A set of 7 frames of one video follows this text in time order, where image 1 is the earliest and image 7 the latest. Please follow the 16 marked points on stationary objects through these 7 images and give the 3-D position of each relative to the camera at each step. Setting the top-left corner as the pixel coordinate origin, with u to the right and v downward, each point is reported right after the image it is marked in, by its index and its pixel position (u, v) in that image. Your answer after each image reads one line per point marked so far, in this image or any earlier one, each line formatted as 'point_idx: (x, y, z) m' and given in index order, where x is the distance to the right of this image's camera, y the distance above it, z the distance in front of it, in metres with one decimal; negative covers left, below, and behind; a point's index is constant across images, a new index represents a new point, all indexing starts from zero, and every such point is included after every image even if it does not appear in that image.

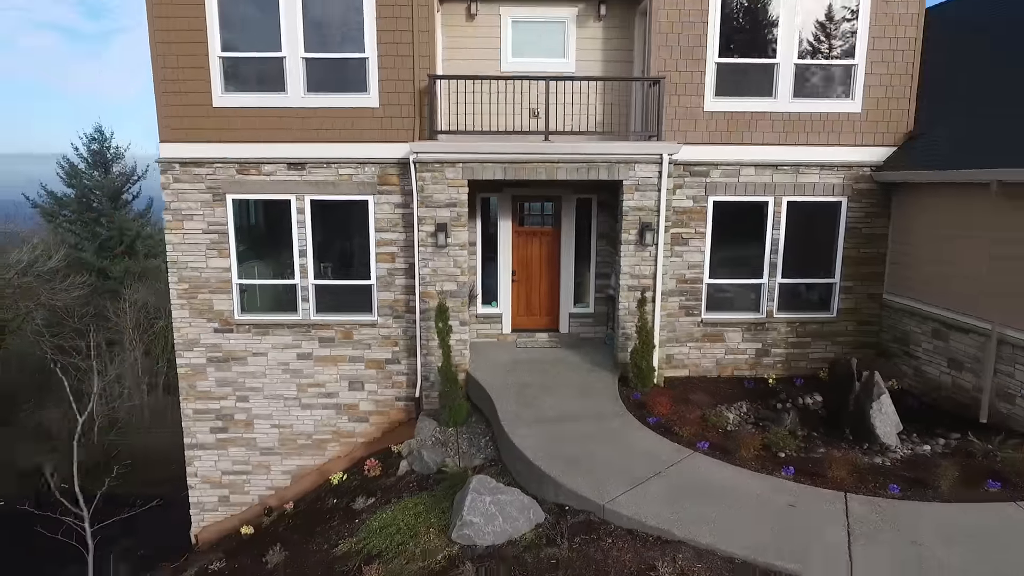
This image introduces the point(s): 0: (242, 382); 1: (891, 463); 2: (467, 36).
0: (-3.4, -1.2, +7.8) m
1: (+3.2, -1.5, +5.2) m
2: (-0.6, +3.2, +7.8) m
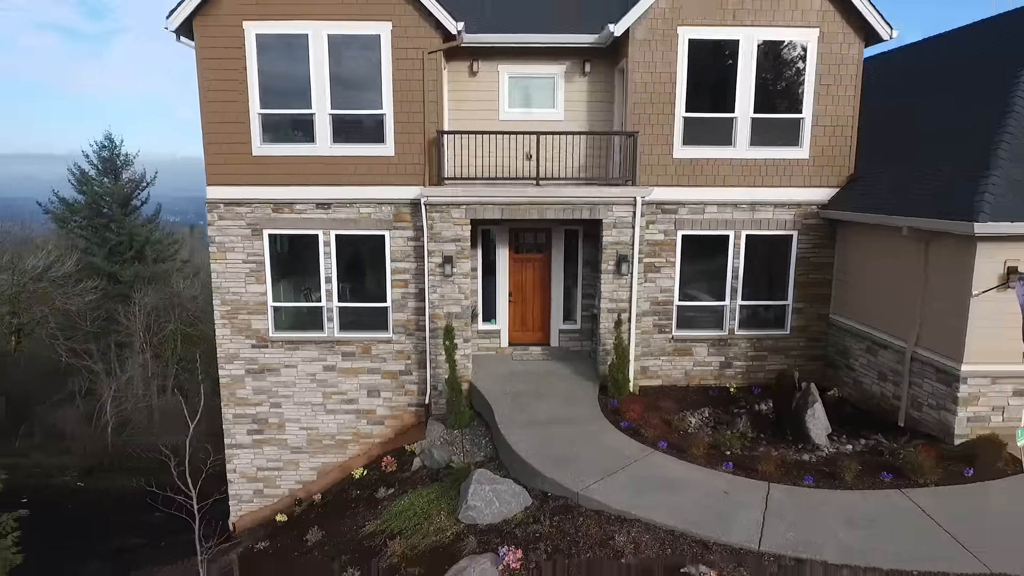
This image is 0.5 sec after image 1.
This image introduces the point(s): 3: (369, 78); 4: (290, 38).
0: (-3.4, -1.5, +9.0) m
1: (+3.1, -1.8, +6.4) m
2: (-0.6, +2.9, +9.0) m
3: (-1.9, +2.8, +8.3) m
4: (-2.9, +3.3, +8.1) m
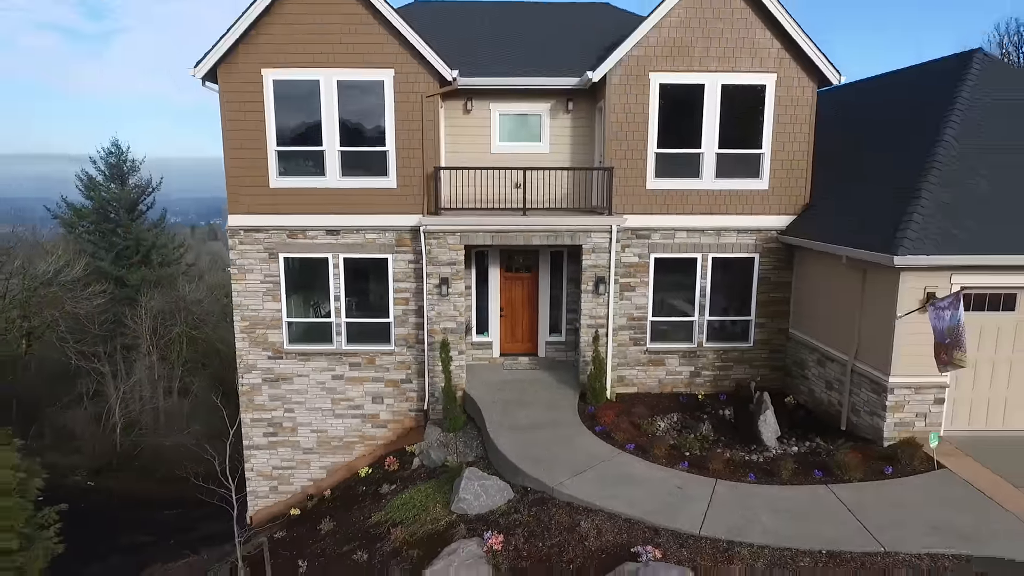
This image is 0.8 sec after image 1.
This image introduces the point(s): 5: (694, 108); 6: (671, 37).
0: (-3.6, -1.7, +10.0) m
1: (+2.9, -2.0, +7.4) m
2: (-0.8, +2.6, +10.0) m
3: (-2.1, +2.6, +9.3) m
4: (-3.1, +3.0, +9.1) m
5: (+2.8, +2.7, +9.4) m
6: (+2.3, +3.8, +9.1) m
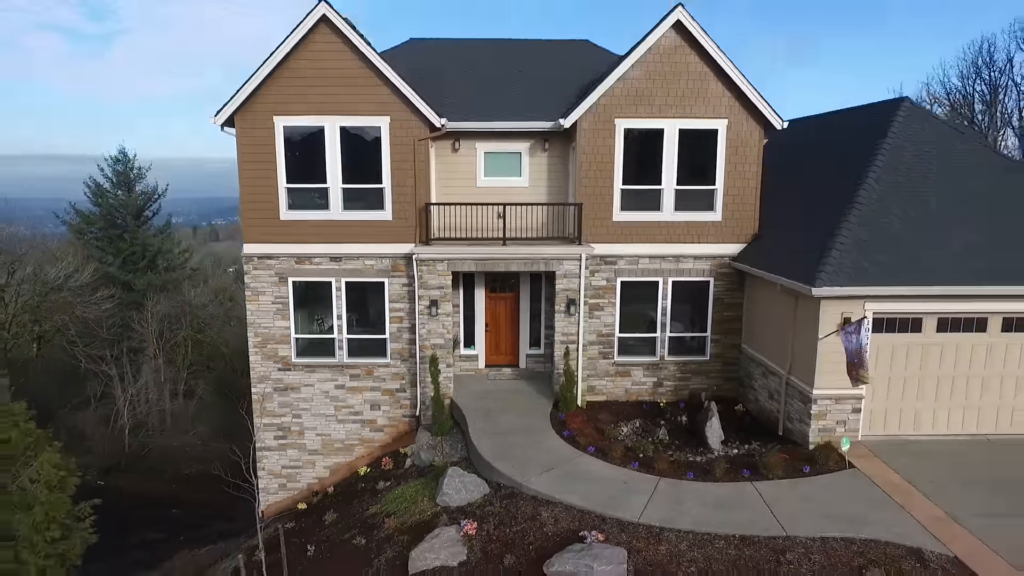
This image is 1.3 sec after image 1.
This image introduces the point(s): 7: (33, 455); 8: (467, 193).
0: (-3.9, -2.1, +11.2) m
1: (+2.6, -2.4, +8.6) m
2: (-1.1, +2.3, +11.3) m
3: (-2.4, +2.2, +10.6) m
4: (-3.4, +2.7, +10.4) m
5: (+2.5, +2.4, +10.7) m
6: (+2.0, +3.4, +10.4) m
7: (-7.8, -2.7, +10.0) m
8: (-0.8, +1.8, +11.4) m
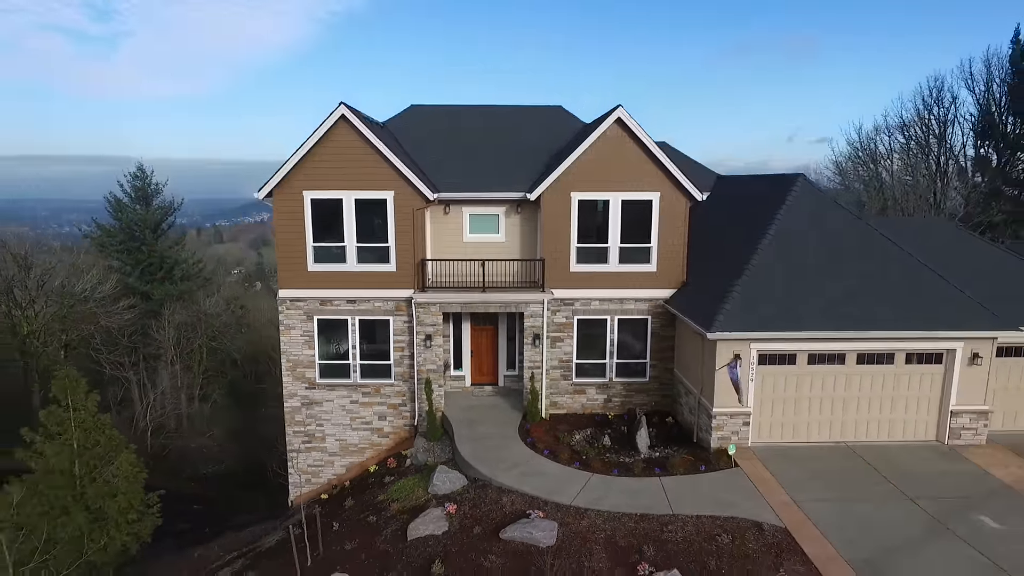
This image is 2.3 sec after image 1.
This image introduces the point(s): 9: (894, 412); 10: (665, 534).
0: (-4.4, -2.9, +14.1) m
1: (+2.1, -3.2, +11.4) m
2: (-1.5, +1.5, +14.1) m
3: (-2.9, +1.4, +13.4) m
4: (-3.9, +1.9, +13.3) m
5: (+2.0, +1.6, +13.5) m
6: (+1.5, +2.6, +13.2) m
7: (-8.3, -3.4, +12.9) m
8: (-1.3, +1.0, +14.3) m
9: (+7.3, -2.3, +11.8) m
10: (+2.2, -3.6, +9.0) m
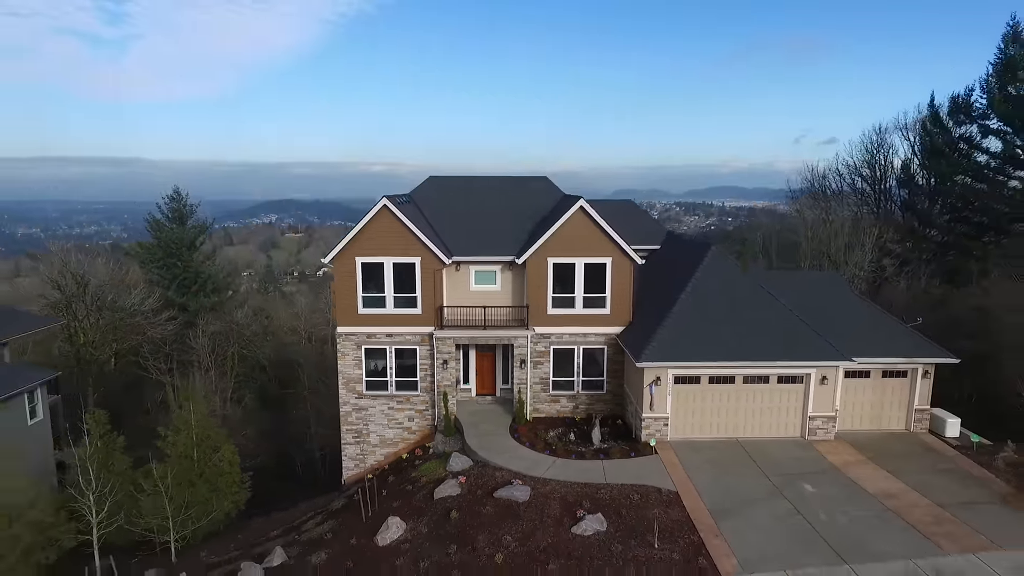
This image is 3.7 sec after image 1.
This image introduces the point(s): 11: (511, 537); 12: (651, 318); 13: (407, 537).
0: (-4.6, -4.0, +19.3) m
1: (+1.9, -4.3, +16.6) m
2: (-1.7, +0.3, +19.3) m
3: (-3.1, +0.3, +18.7) m
4: (-4.1, +0.7, +18.5) m
5: (+1.8, +0.4, +18.7) m
6: (+1.3, +1.4, +18.4) m
7: (-8.5, -4.6, +18.1) m
8: (-1.5, -0.2, +19.5) m
9: (+7.1, -3.5, +16.9) m
10: (+2.0, -4.7, +14.1) m
11: (0.0, -5.1, +12.8) m
12: (+4.1, -0.9, +17.9) m
13: (-2.3, -5.3, +13.4) m
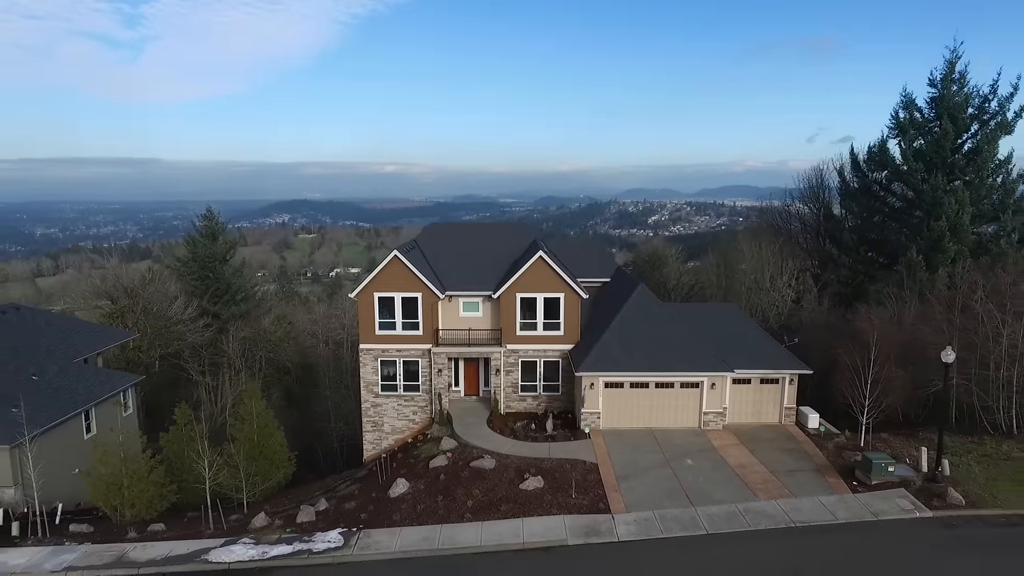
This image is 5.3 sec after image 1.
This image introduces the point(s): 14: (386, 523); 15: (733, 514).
0: (-5.5, -5.2, +25.7) m
1: (+1.0, -5.5, +22.9) m
2: (-2.6, -0.8, +25.7) m
3: (-4.0, -0.8, +25.1) m
4: (-5.0, -0.4, +24.9) m
5: (+0.9, -0.7, +25.0) m
6: (+0.4, +0.3, +24.7) m
7: (-9.5, -5.7, +24.6) m
8: (-2.4, -1.3, +25.9) m
9: (+6.1, -4.6, +23.1) m
10: (+1.0, -5.8, +20.5) m
11: (-1.0, -6.2, +19.1) m
12: (+3.1, -2.0, +24.1) m
13: (-3.3, -6.5, +19.8) m
14: (-3.7, -6.9, +18.2) m
15: (+6.2, -6.3, +17.3) m
